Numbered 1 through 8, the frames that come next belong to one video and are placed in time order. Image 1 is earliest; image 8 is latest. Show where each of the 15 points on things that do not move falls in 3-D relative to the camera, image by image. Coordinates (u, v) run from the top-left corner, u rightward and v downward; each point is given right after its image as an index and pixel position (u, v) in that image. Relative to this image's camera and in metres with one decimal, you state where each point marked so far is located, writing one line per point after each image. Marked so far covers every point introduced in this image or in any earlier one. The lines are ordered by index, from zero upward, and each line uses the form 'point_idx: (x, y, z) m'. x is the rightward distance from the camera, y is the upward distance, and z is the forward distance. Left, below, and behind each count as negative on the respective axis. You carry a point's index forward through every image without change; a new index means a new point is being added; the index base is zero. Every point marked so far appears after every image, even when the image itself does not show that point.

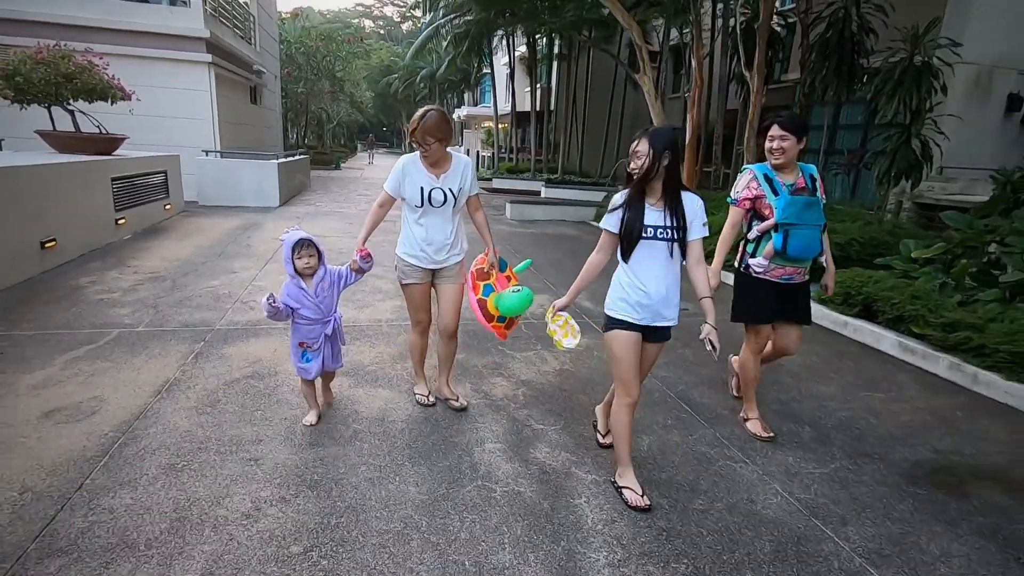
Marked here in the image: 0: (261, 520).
0: (-1.2, -1.1, +2.5) m
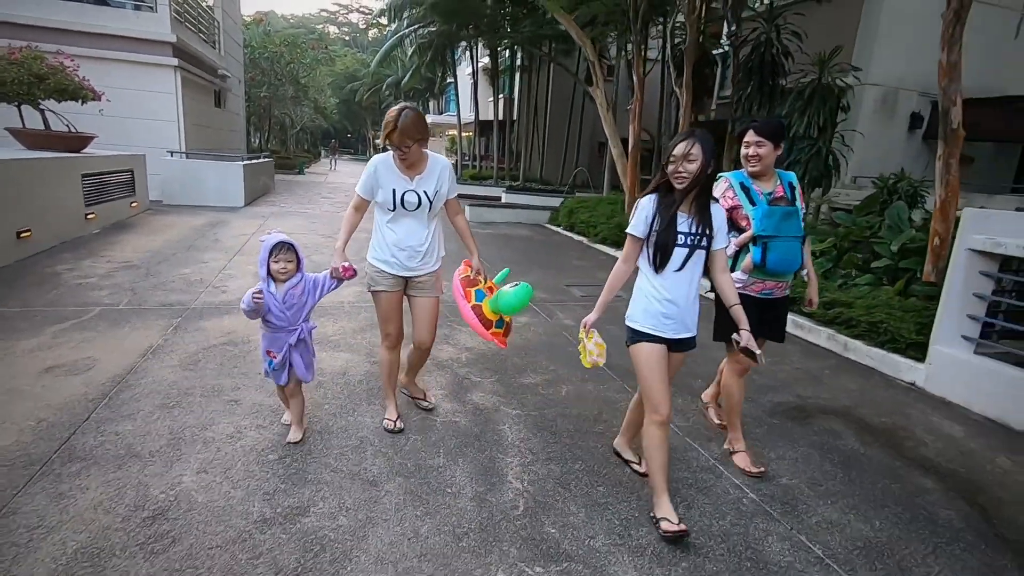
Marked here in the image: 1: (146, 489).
0: (-1.5, -0.9, +3.1) m
1: (-1.8, -1.0, +2.6) m
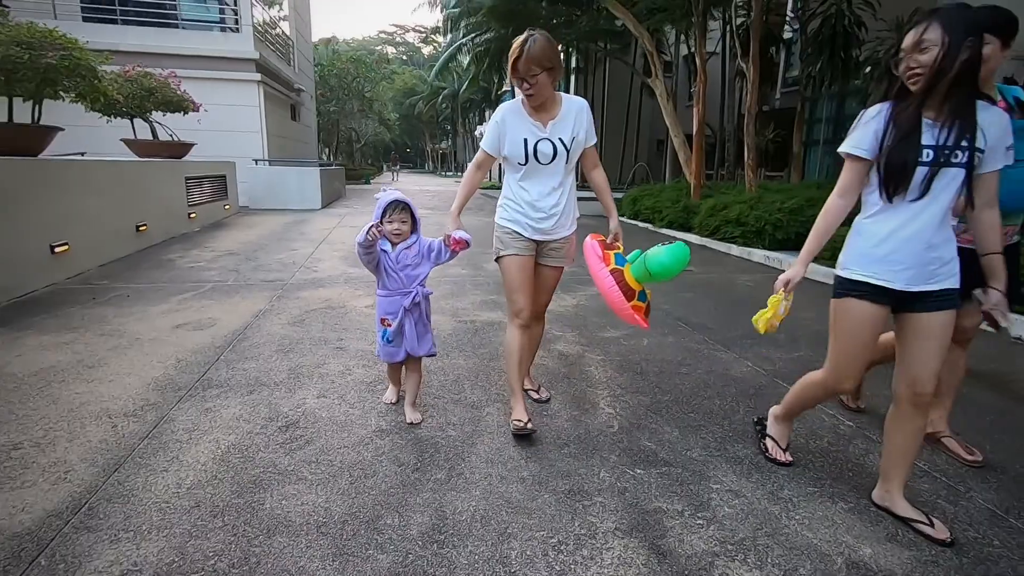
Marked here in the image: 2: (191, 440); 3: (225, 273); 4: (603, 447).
0: (-1.0, -0.5, +3.4) m
1: (-1.3, -0.6, +2.9) m
2: (-1.5, -0.7, +2.6) m
3: (-3.3, +0.2, +6.2) m
4: (+0.4, -0.8, +2.6) m
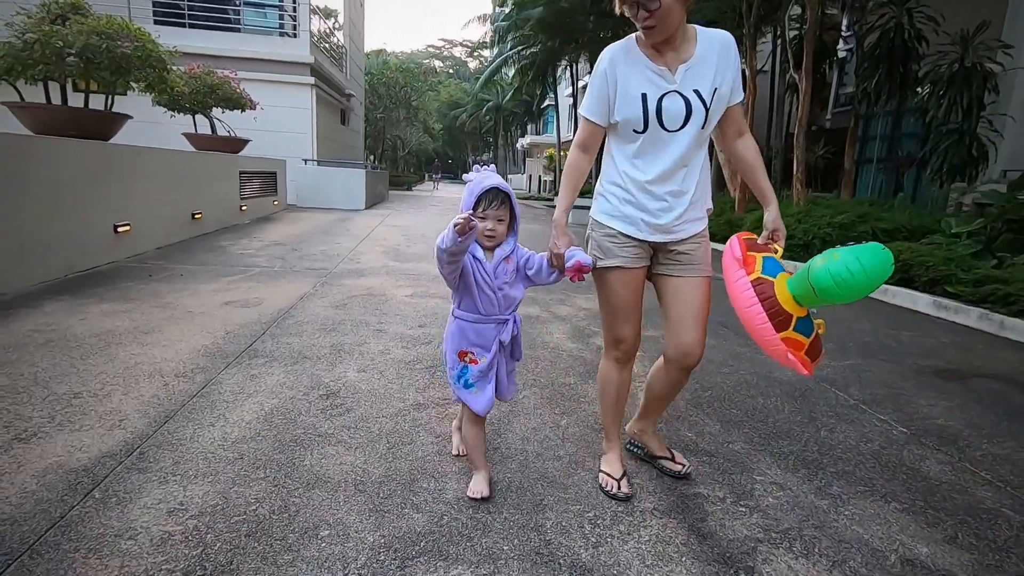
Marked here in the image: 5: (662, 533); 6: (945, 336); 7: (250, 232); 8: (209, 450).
0: (-0.8, -0.4, +3.4) m
1: (-1.1, -0.5, +3.0) m
2: (-1.3, -0.6, +2.6) m
3: (-2.8, +0.3, +6.4) m
4: (+0.6, -0.7, +2.5) m
5: (+0.5, -0.8, +1.8) m
6: (+3.6, -0.4, +4.5) m
7: (-4.1, +0.9, +8.4) m
8: (-1.2, -0.7, +2.2) m
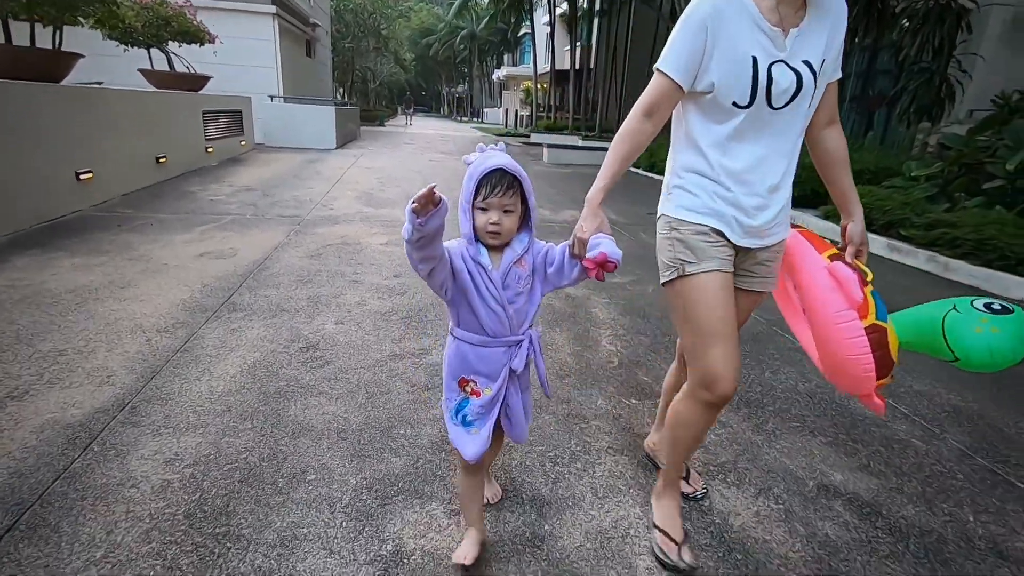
0: (-0.9, -0.1, +3.6) m
1: (-1.2, -0.2, +3.1) m
2: (-1.5, -0.3, +2.8) m
3: (-3.2, +0.9, +6.3) m
4: (+0.5, -0.5, +2.7) m
5: (+0.4, -0.7, +2.1) m
6: (+3.4, +0.1, +4.8) m
7: (-4.5, +1.7, +8.2) m
8: (-1.4, -0.5, +2.3) m
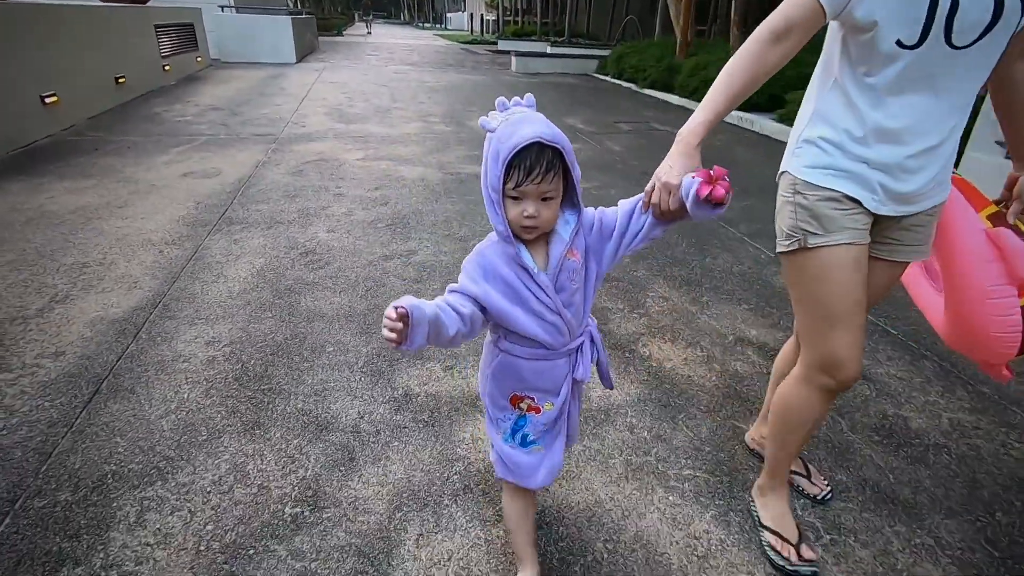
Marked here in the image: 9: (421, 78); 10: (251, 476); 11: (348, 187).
0: (-1.1, +0.5, +3.9) m
1: (-1.4, +0.3, +3.4) m
2: (-1.6, +0.2, +3.1) m
3: (-3.5, +1.9, +6.3) m
4: (+0.3, +0.1, +3.2) m
5: (+0.3, -0.2, +2.6) m
6: (+3.1, +1.1, +5.3) m
7: (-5.0, +2.9, +8.0) m
8: (-1.5, -0.1, +2.7) m
9: (-1.8, +4.1, +10.6) m
10: (-0.8, -0.6, +1.7) m
11: (-1.4, +0.8, +4.4) m
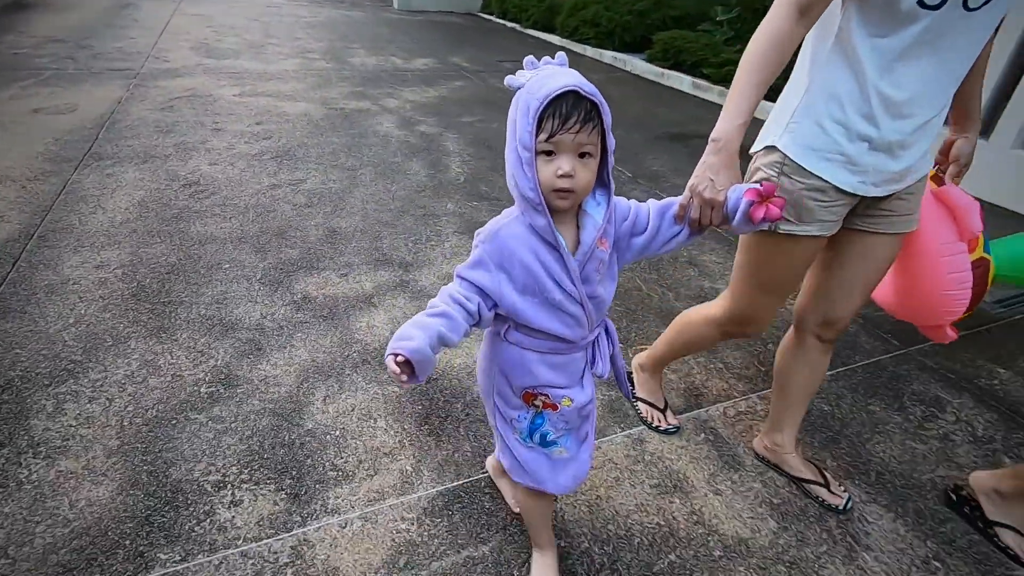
0: (-2.0, +1.0, +3.9) m
1: (-2.1, +0.7, +3.4) m
2: (-2.3, +0.5, +3.0) m
3: (-4.8, +2.4, +5.7) m
4: (-0.4, +0.6, +3.5) m
5: (-0.3, +0.2, +2.9) m
6: (+2.0, +2.0, +5.9) m
7: (-6.6, +3.4, +7.0) m
8: (-2.1, +0.3, +2.7) m
9: (-4.0, +5.1, +10.0) m
10: (-1.2, -0.3, +1.9) m
11: (-2.3, +1.3, +4.3) m
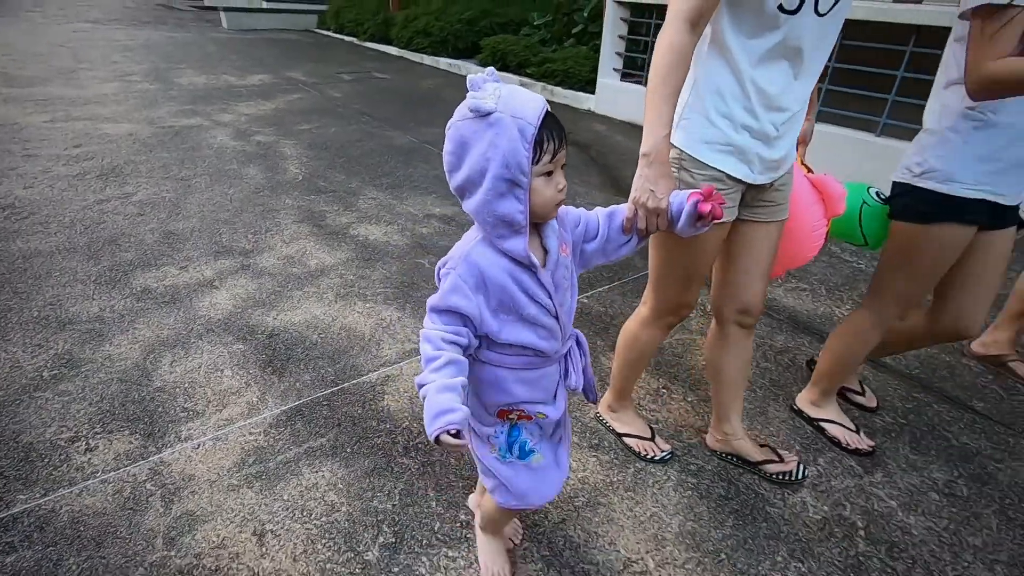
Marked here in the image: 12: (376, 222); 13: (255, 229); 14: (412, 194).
0: (-3.2, +0.8, +3.8) m
1: (-3.2, +0.6, +3.3) m
2: (-3.3, +0.3, +2.9) m
3: (-6.5, +1.7, +5.0) m
4: (-1.5, +0.7, +3.7) m
5: (-1.3, +0.3, +3.1) m
6: (0.0, +2.2, +6.6) m
7: (-8.7, +2.5, +5.9) m
8: (-2.9, +0.1, +2.6) m
9: (-7.0, +4.4, +9.3) m
10: (-1.9, -0.3, +2.0) m
11: (-3.7, +1.1, +4.2) m
12: (-0.8, +0.4, +3.3) m
13: (-1.5, +0.3, +3.1) m
14: (-0.7, +0.7, +3.8) m
